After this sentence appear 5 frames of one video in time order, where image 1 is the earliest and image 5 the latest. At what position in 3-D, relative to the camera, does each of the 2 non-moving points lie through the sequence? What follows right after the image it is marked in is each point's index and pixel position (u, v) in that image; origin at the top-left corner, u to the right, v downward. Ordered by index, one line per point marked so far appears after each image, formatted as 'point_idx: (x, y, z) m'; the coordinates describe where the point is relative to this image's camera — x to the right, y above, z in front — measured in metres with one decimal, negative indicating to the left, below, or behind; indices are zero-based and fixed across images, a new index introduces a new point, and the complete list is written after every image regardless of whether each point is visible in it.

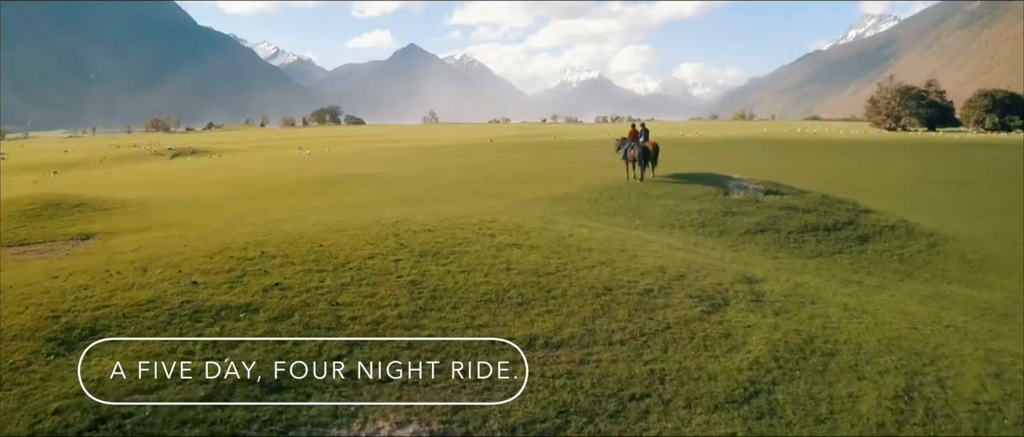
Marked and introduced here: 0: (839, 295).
0: (+7.9, -1.9, +16.1) m
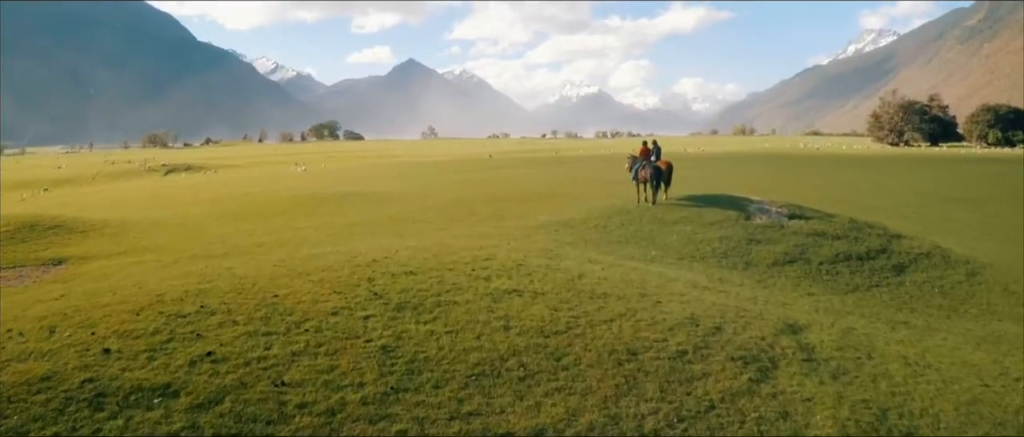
0: (+7.9, -2.6, +13.8) m
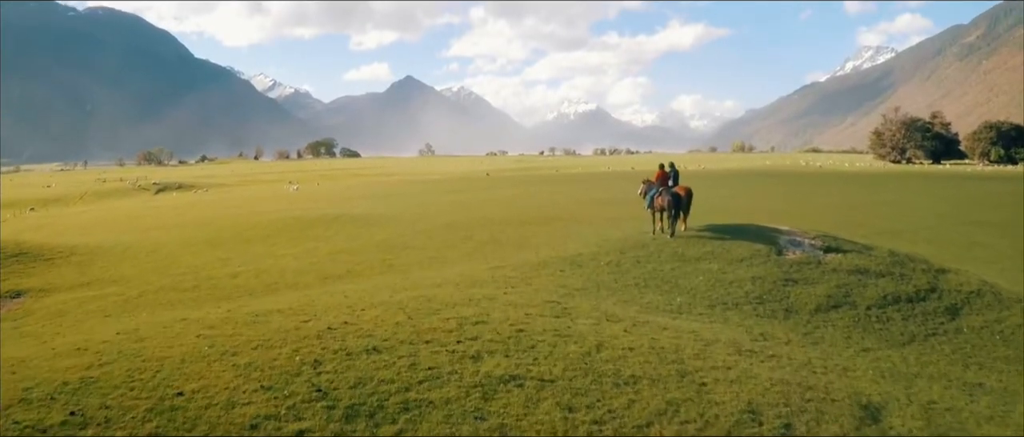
0: (+7.9, -3.4, +11.1) m
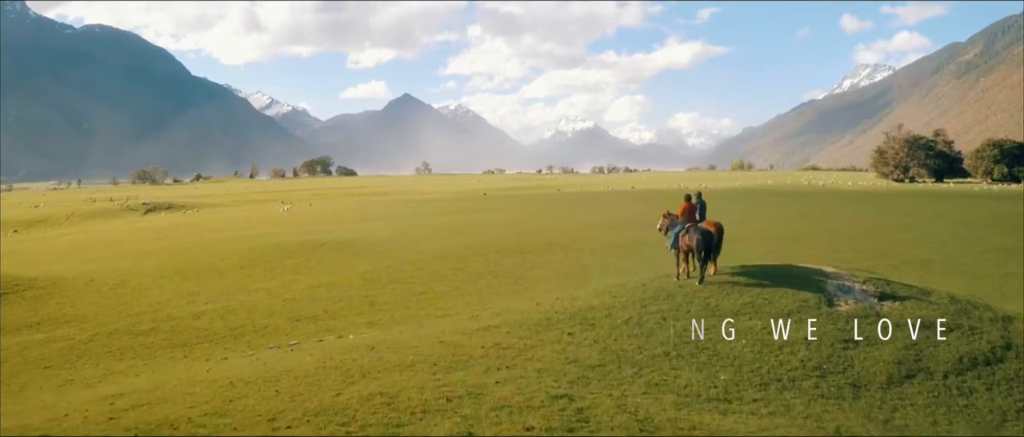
0: (+7.8, -4.2, +8.0) m
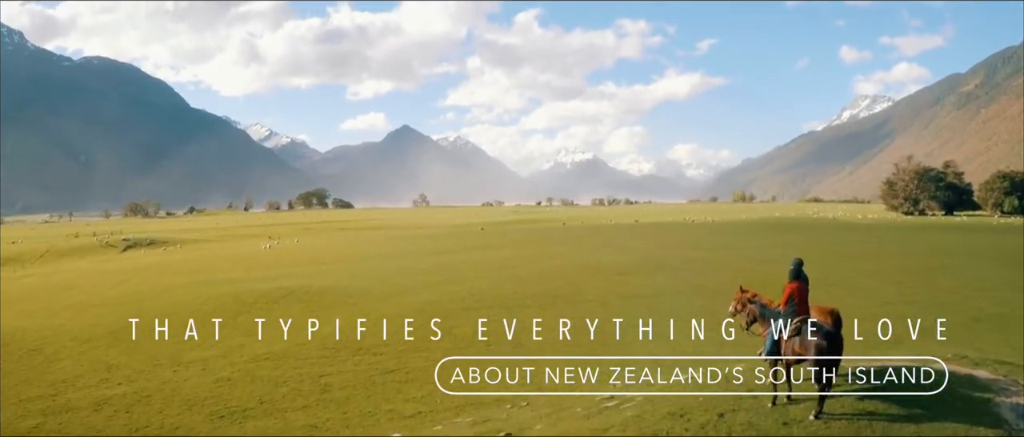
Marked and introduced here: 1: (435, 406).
0: (+7.7, -5.2, +2.0) m
1: (-2.1, -5.0, +18.0) m
